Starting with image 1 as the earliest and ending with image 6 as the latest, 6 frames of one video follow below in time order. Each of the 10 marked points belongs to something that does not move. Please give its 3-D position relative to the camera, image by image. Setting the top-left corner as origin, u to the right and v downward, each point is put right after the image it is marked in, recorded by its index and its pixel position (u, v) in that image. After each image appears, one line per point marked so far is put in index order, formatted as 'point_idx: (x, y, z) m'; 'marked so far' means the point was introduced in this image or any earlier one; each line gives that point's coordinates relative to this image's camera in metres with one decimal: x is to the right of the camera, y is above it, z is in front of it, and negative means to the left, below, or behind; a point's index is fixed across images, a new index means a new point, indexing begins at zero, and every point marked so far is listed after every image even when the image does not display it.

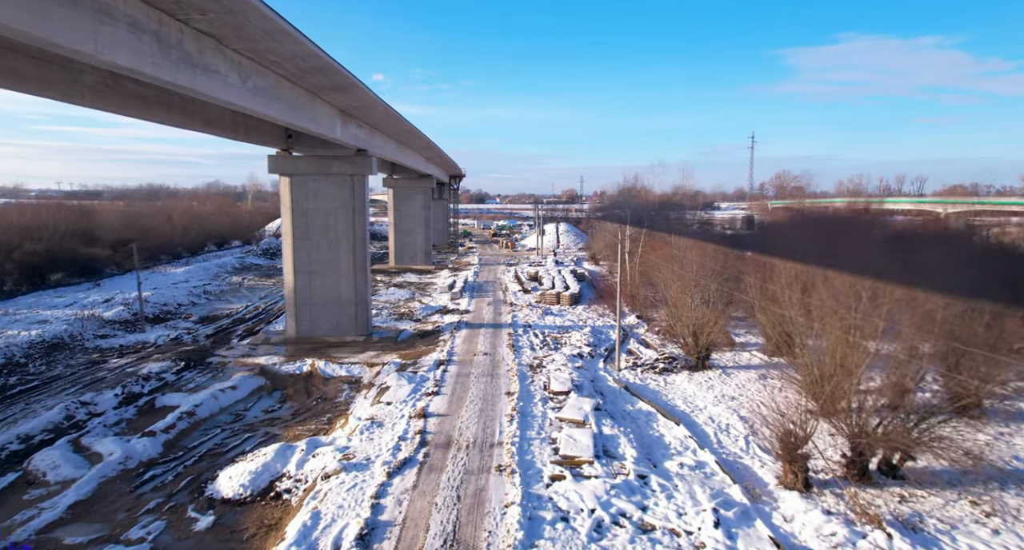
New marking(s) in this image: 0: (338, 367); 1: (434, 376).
0: (-4.7, -2.5, +14.1) m
1: (-1.9, -2.4, +12.5) m
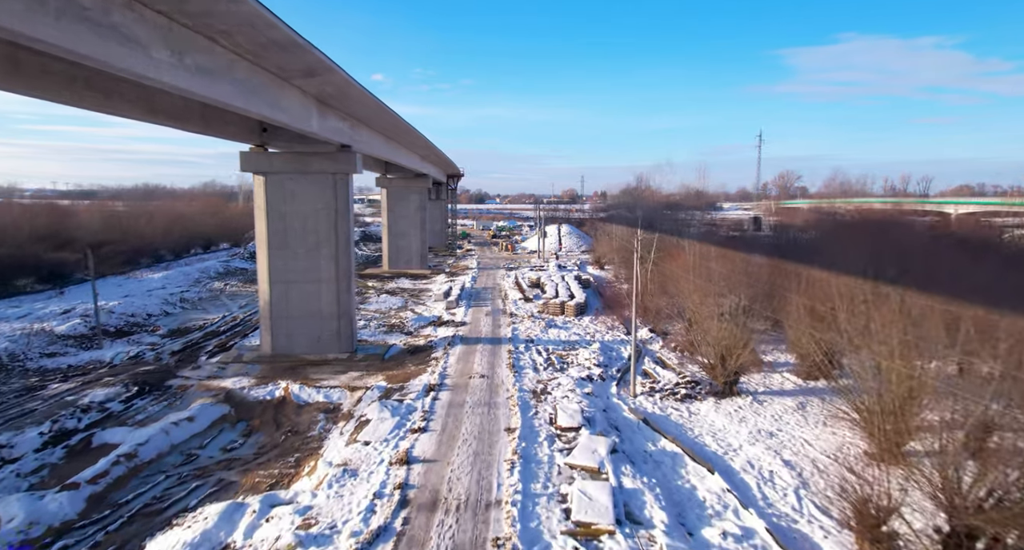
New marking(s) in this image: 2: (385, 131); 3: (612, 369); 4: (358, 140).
0: (-4.7, -2.8, +12.4) m
1: (-1.9, -2.7, +10.8) m
2: (-4.8, +5.4, +19.5) m
3: (+2.6, -2.5, +13.6) m
4: (-4.8, +4.2, +16.4) m
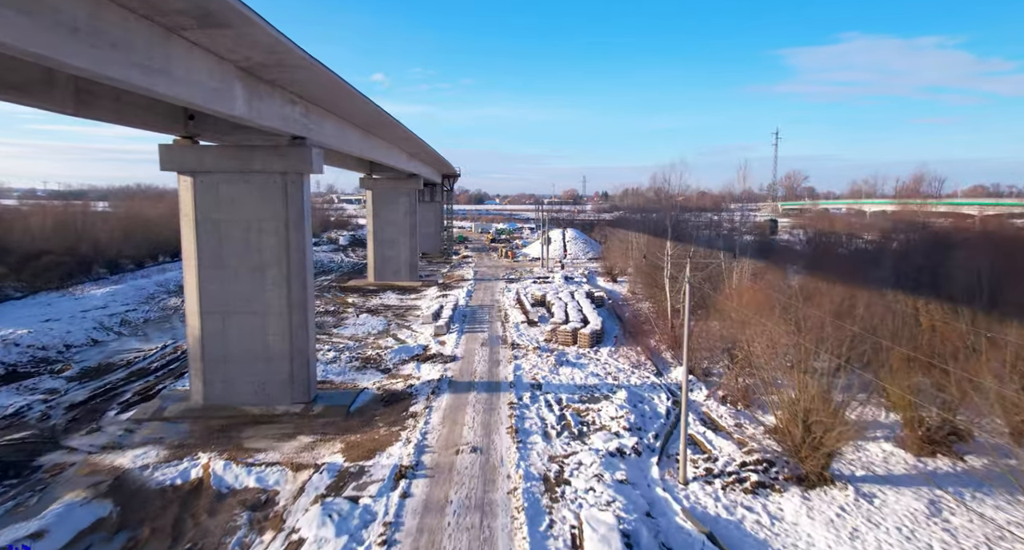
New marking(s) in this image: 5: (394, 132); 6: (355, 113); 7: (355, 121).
0: (-4.6, -3.4, +9.0) m
1: (-1.8, -3.3, +7.4) m
2: (-4.7, +4.7, +16.2) m
3: (+2.6, -3.1, +10.2) m
4: (-4.8, +3.5, +13.0) m
5: (-4.5, +5.4, +20.0) m
6: (-4.4, +4.5, +14.7) m
7: (-4.9, +4.7, +16.3) m
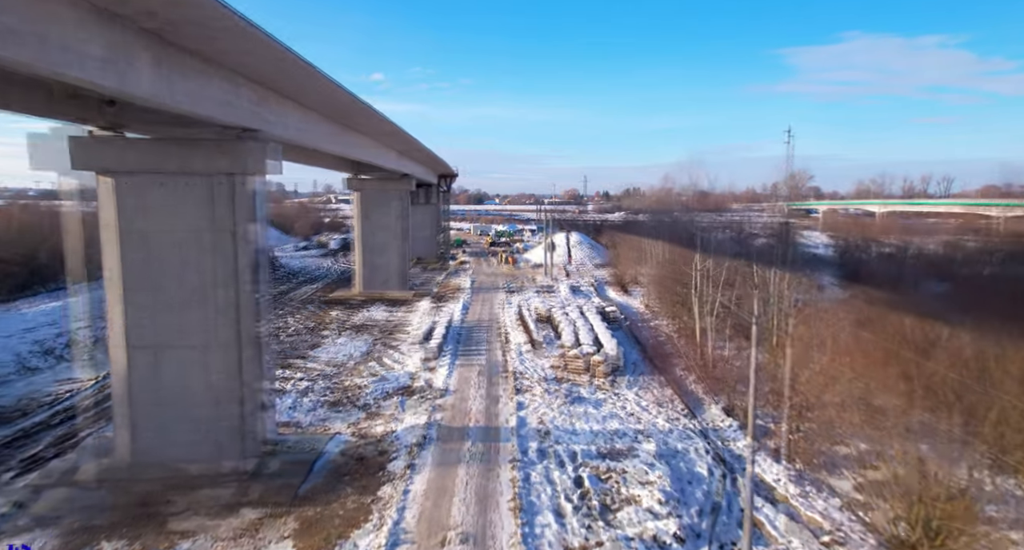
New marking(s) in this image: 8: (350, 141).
0: (-4.6, -3.9, +6.7) m
1: (-1.8, -3.8, +5.1) m
2: (-4.7, +4.3, +13.9) m
3: (+2.7, -3.5, +7.9) m
4: (-4.7, +3.1, +10.7) m
5: (-4.4, +4.9, +17.7) m
6: (-4.4, +4.1, +12.4) m
7: (-4.8, +4.3, +14.0) m
8: (-5.3, +4.4, +17.5) m
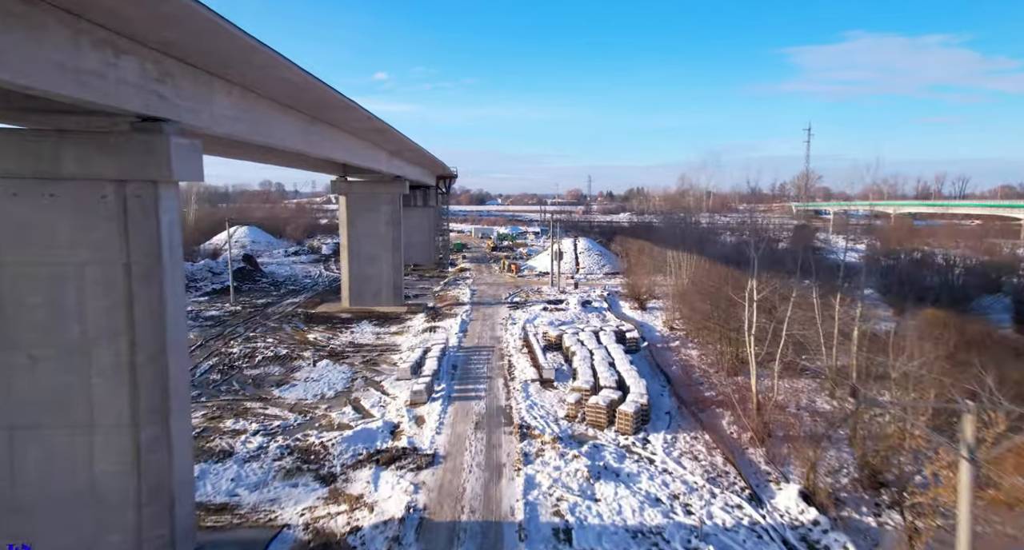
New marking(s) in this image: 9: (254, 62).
0: (-4.5, -4.5, +4.0) m
1: (-1.7, -4.4, +2.4) m
2: (-4.6, +3.7, +11.1) m
3: (+2.8, -4.2, +5.1) m
4: (-4.6, +2.5, +8.0) m
5: (-4.3, +4.3, +14.9) m
6: (-4.2, +3.5, +9.7) m
7: (-4.7, +3.7, +11.3) m
8: (-5.2, +3.8, +14.7) m
9: (-3.8, +3.2, +7.7) m
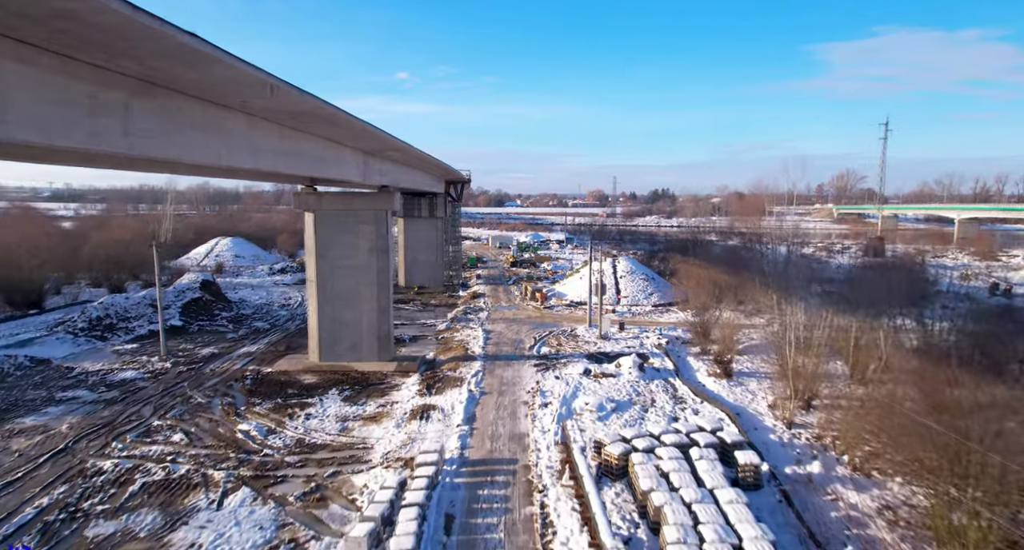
0: (-4.3, -6.0, -2.2) m
1: (-1.5, -5.9, -3.9) m
2: (-4.1, +2.2, +4.9) m
3: (+3.0, -5.7, -1.4) m
4: (-4.2, +1.0, +1.7) m
5: (-3.6, +2.9, +8.7) m
6: (-3.8, +2.0, +3.4) m
7: (-4.2, +2.2, +5.0) m
8: (-4.6, +2.4, +8.5) m
9: (-3.5, +1.7, +1.4) m
